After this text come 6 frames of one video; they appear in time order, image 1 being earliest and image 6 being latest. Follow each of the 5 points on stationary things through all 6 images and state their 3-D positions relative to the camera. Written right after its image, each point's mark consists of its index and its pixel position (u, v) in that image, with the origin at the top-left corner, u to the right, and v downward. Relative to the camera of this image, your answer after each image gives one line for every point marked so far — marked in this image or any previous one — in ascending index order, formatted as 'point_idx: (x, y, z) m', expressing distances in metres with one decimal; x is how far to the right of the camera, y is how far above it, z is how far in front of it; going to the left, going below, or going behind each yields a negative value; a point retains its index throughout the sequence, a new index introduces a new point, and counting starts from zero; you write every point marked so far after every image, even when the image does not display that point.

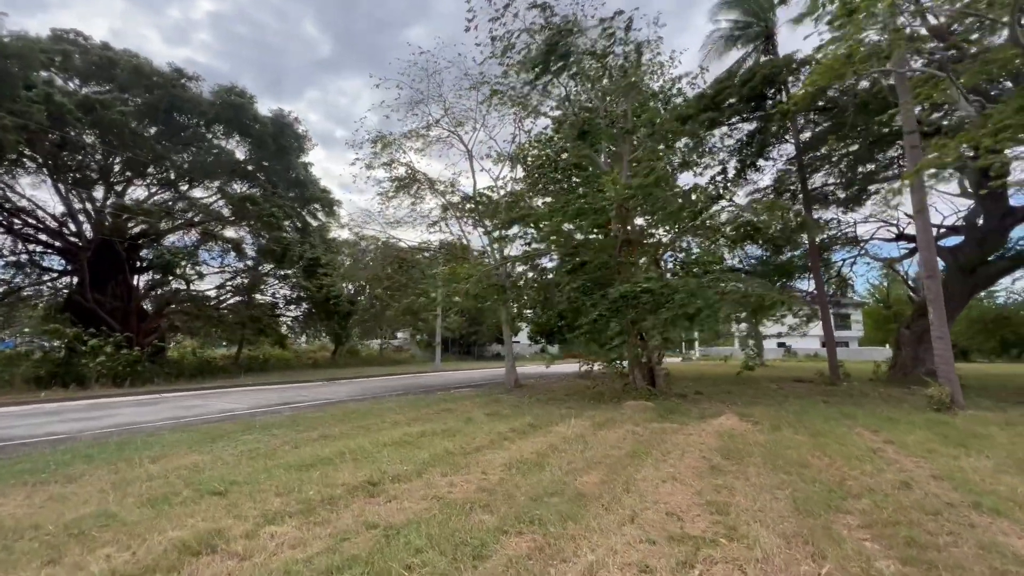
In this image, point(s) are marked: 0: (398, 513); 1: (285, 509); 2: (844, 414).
0: (-1.0, -1.9, +3.9) m
1: (-2.0, -2.0, +4.0) m
2: (+6.8, -2.5, +9.2) m
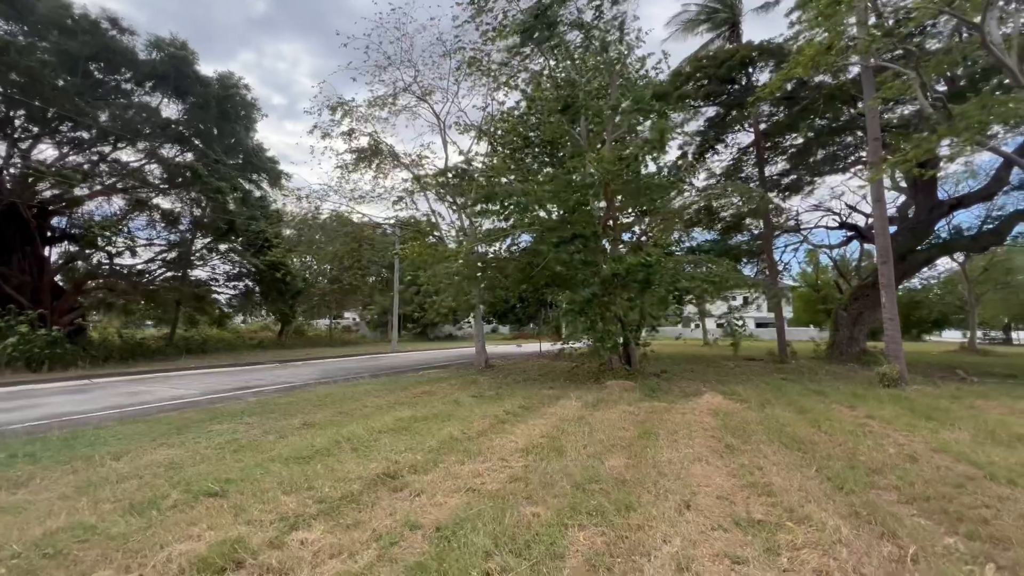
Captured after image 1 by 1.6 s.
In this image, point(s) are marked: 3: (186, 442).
0: (-0.6, -1.7, +3.5) m
1: (-1.6, -1.7, +3.5) m
2: (+6.5, -2.2, +9.7) m
3: (-4.0, -1.9, +5.6) m
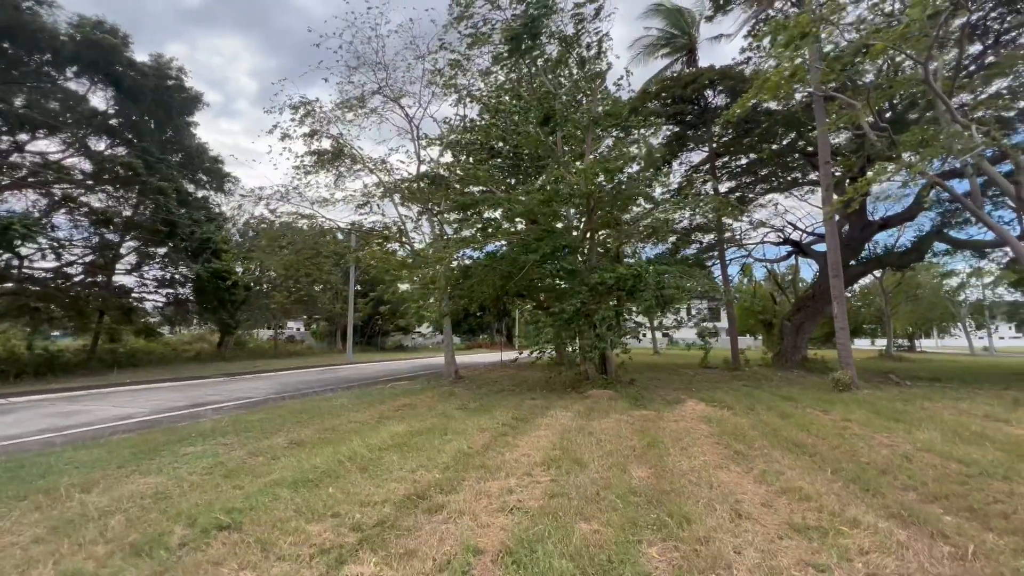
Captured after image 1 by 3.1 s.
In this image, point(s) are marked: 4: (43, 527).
0: (-0.1, -1.8, +3.3) m
1: (-1.2, -1.8, +3.2) m
2: (+6.1, -2.4, +10.2) m
3: (-3.8, -2.0, +4.9) m
4: (-3.5, -1.8, +3.4) m
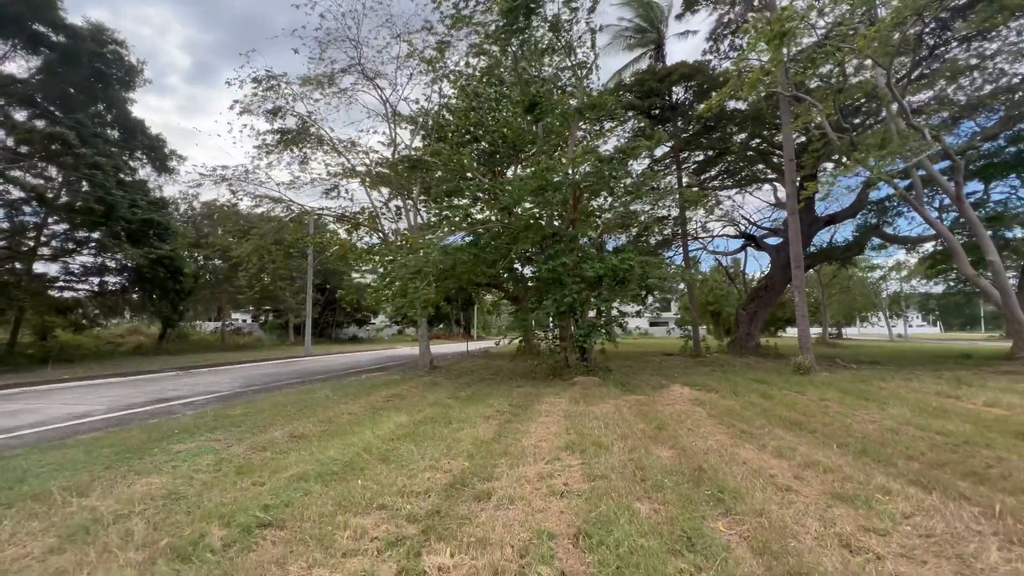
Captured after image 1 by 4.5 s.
0: (+0.3, -1.7, +3.3) m
1: (-0.7, -1.6, +3.1) m
2: (+5.8, -2.2, +10.8) m
3: (-3.5, -1.8, +4.5) m
4: (-3.1, -1.7, +3.0) m
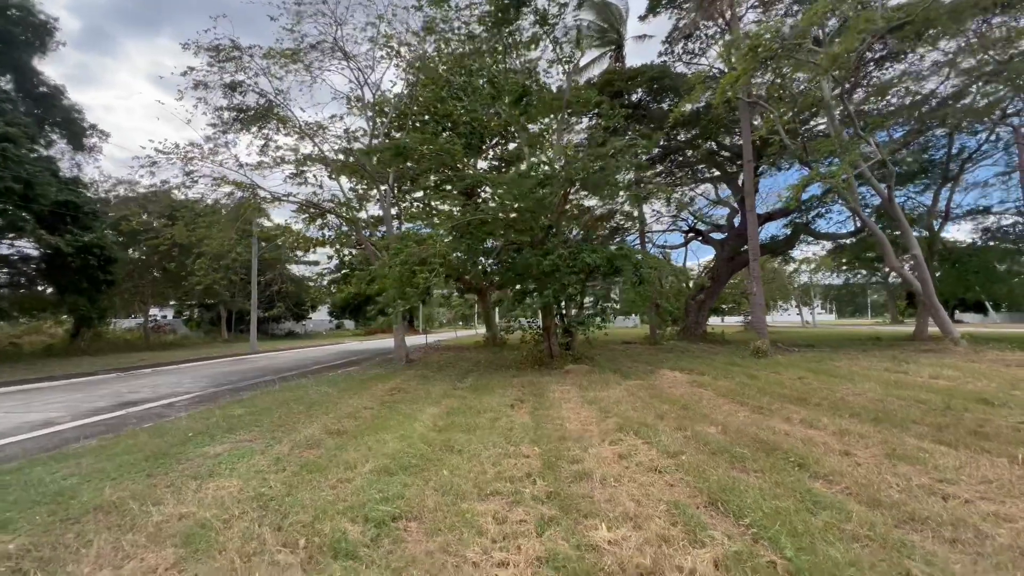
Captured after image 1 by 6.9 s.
0: (+1.2, -1.6, +3.5) m
1: (+0.2, -1.6, +3.1) m
2: (+5.6, -1.9, +11.7) m
3: (-2.7, -1.7, +4.2) m
4: (-2.1, -1.6, +2.8) m
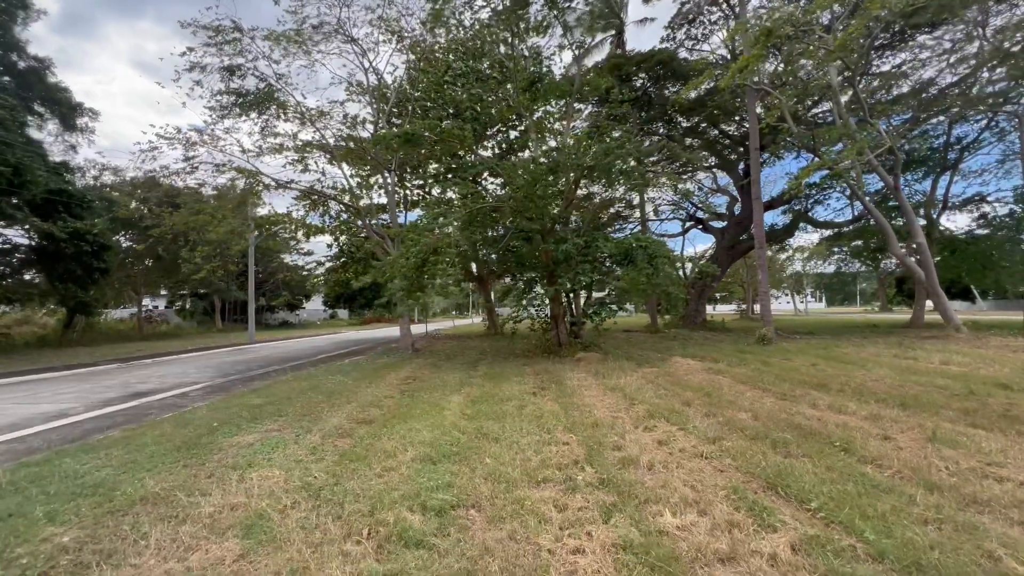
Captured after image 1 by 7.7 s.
0: (+1.6, -1.4, +3.5) m
1: (+0.6, -1.5, +3.1) m
2: (+5.9, -1.6, +11.8) m
3: (-2.3, -1.6, +4.1) m
4: (-1.7, -1.5, +2.7) m
